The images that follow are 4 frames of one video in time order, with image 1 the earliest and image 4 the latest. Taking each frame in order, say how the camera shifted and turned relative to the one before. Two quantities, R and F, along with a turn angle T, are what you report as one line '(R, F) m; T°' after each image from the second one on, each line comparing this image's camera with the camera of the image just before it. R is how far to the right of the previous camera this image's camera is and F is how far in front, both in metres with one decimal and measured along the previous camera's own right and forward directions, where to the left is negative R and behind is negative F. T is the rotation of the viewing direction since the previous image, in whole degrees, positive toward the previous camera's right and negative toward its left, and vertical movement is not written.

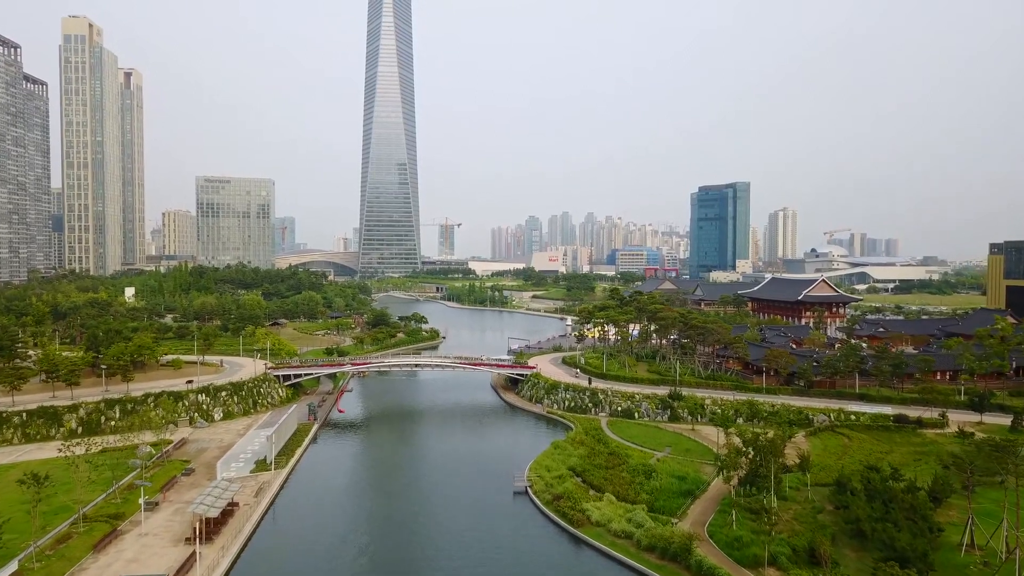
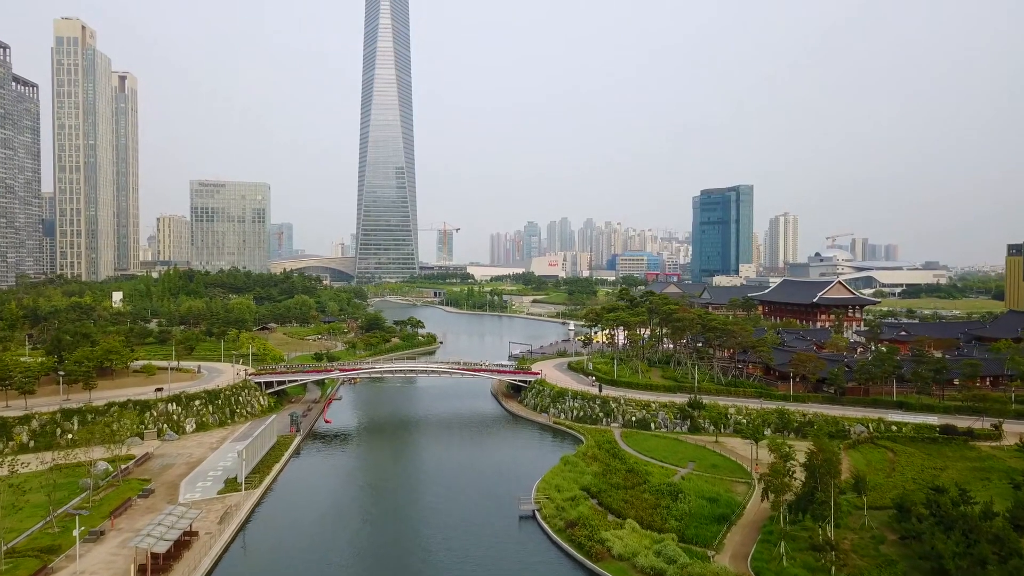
(-0.3, +3.5) m; 0°
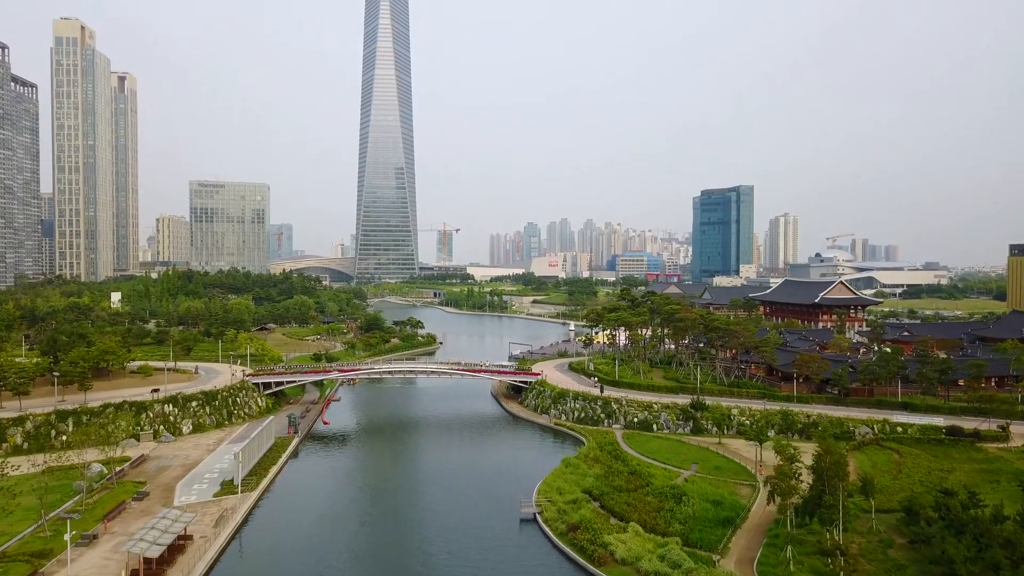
(0.0, +0.4) m; 0°
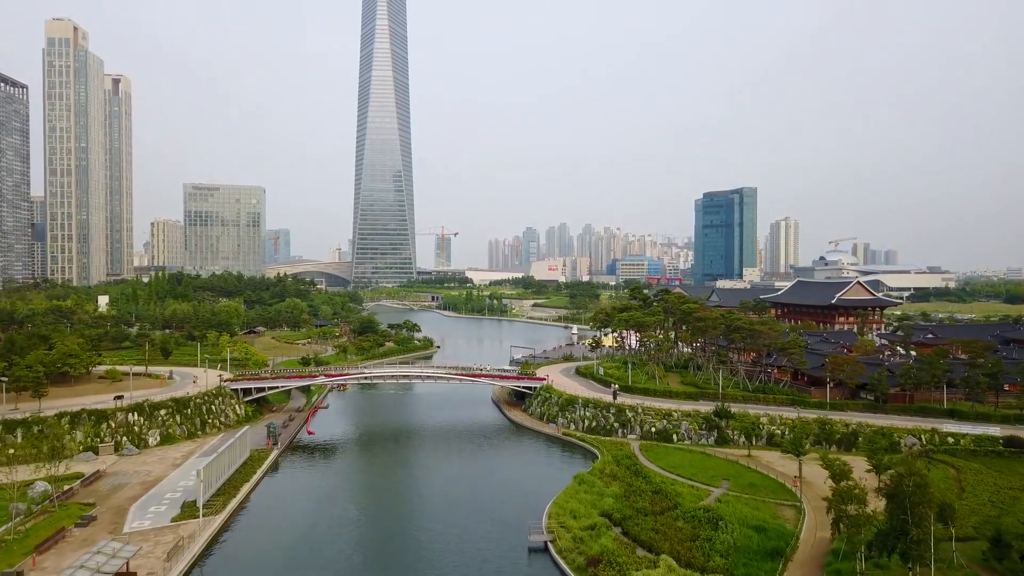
(-0.3, +3.4) m; 0°
